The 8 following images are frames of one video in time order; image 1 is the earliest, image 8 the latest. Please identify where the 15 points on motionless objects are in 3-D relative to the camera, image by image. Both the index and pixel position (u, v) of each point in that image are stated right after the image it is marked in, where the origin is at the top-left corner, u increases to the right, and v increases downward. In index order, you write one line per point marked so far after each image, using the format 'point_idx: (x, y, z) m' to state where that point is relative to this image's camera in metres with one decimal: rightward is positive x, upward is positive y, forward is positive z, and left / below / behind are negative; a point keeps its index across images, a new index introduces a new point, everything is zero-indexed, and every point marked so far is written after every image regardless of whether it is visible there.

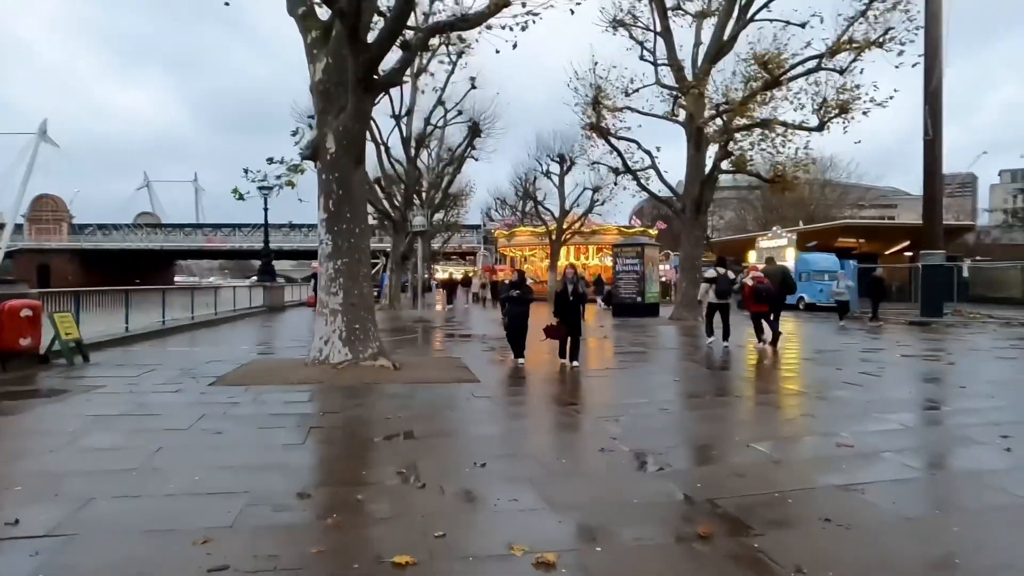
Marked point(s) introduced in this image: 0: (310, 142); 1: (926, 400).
0: (-3.5, +2.5, +11.2) m
1: (+5.2, -1.4, +8.3) m
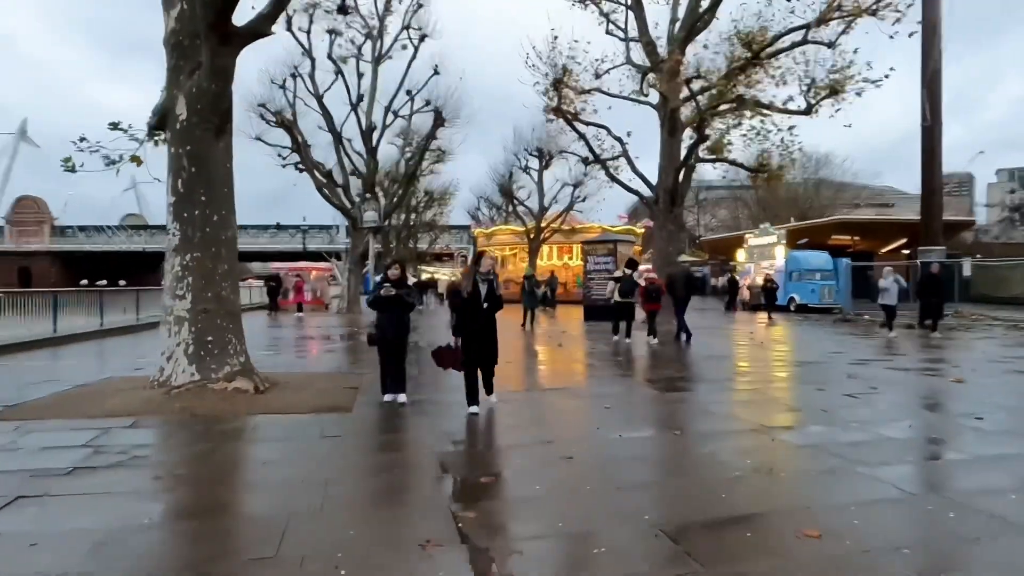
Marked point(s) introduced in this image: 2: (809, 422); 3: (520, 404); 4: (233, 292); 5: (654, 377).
0: (-4.8, +2.5, +9.0) m
1: (+3.8, -1.4, +6.1) m
2: (+3.1, -1.4, +6.9) m
3: (+0.1, -1.5, +8.6) m
4: (-3.8, -0.1, +8.8) m
5: (+2.3, -1.4, +10.8) m
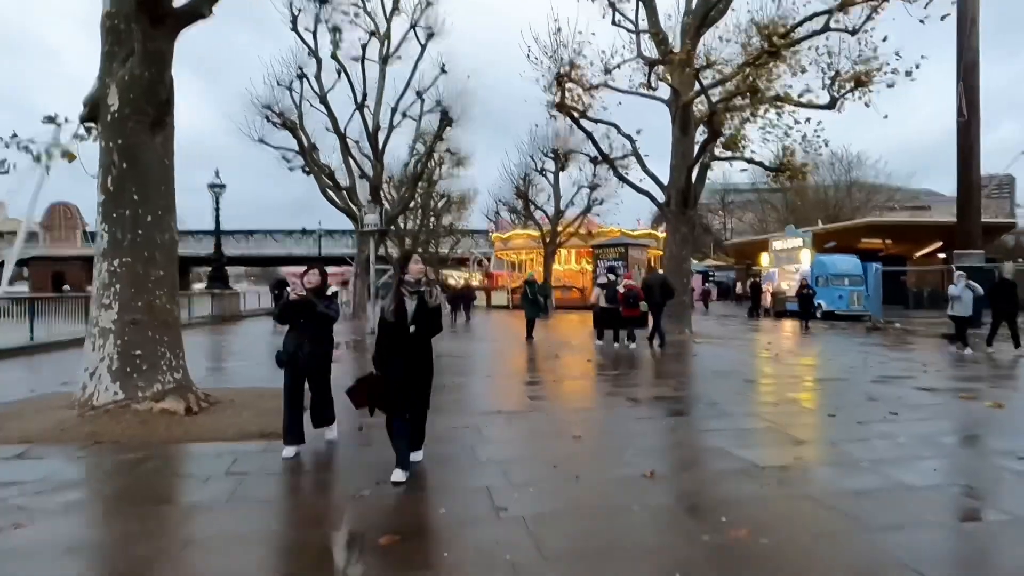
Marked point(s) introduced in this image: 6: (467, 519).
0: (-5.2, +2.4, +8.2) m
1: (+3.3, -1.5, +4.9) m
2: (+2.6, -1.5, +5.8) m
3: (-0.3, -1.6, +7.5) m
4: (-4.2, -0.2, +8.0) m
5: (+2.0, -1.6, +9.7) m
6: (-0.3, -1.6, +4.5) m
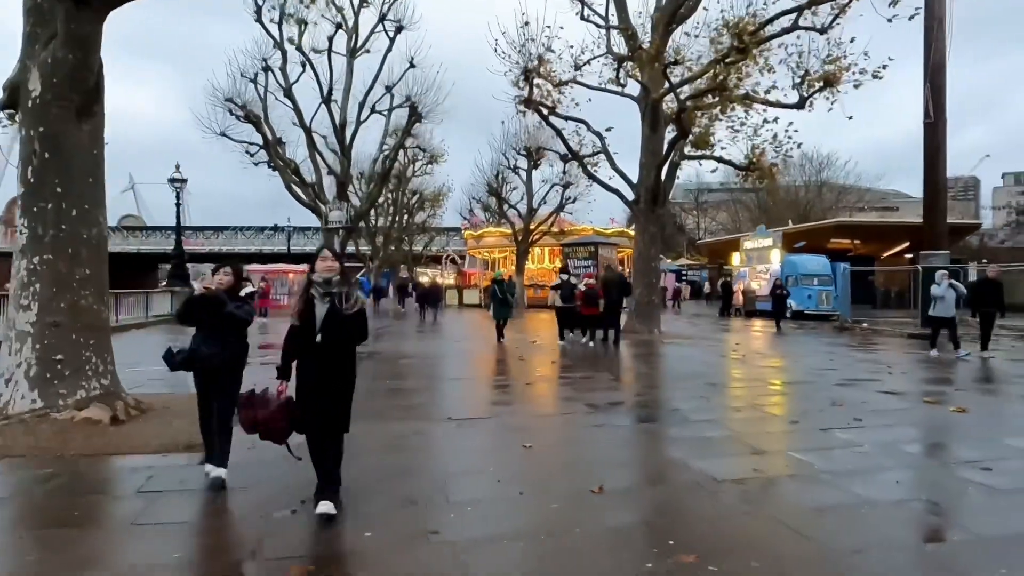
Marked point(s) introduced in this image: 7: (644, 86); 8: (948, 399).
0: (-5.8, +2.4, +7.6) m
1: (+2.9, -1.5, +4.6) m
2: (+2.2, -1.5, +5.5) m
3: (-0.8, -1.6, +7.1) m
4: (-4.7, -0.2, +7.4) m
5: (+1.4, -1.6, +9.4) m
6: (-0.7, -1.6, +4.1) m
7: (+3.7, +5.6, +18.4) m
8: (+5.7, -1.5, +8.6) m
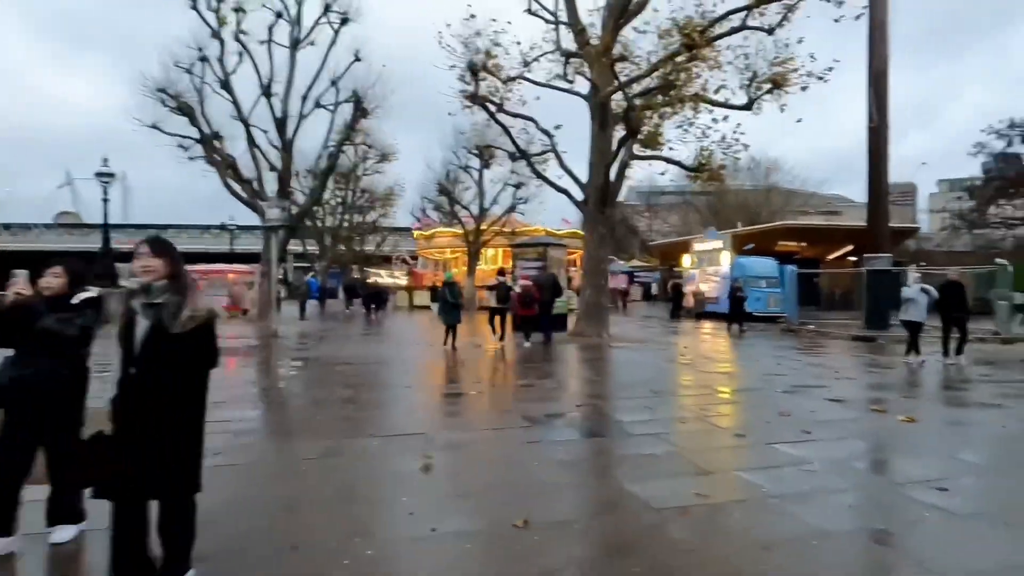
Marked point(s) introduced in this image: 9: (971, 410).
0: (-6.5, +2.3, +6.6) m
1: (+2.3, -1.6, +4.2) m
2: (+1.5, -1.6, +5.0) m
3: (-1.6, -1.6, +6.4) m
4: (-5.4, -0.2, +6.5) m
5: (+0.5, -1.6, +8.8) m
6: (-1.2, -1.6, +3.4) m
7: (+2.2, +5.6, +18.0) m
8: (+4.9, -1.5, +8.4) m
9: (+5.7, -1.5, +8.1) m
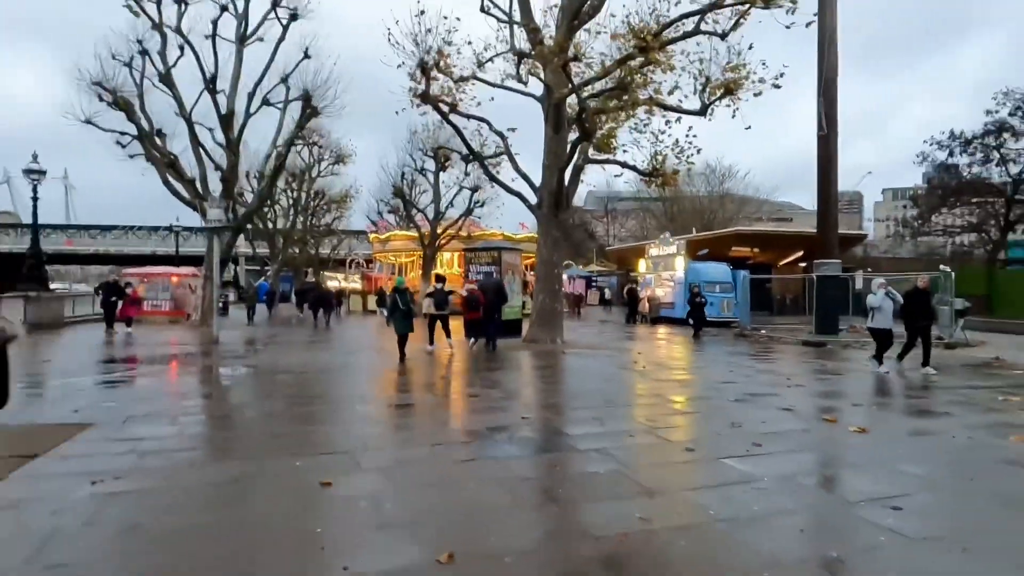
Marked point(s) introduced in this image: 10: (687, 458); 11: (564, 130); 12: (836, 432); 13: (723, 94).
0: (-7.1, +2.3, +5.8) m
1: (+1.9, -1.6, +3.9) m
2: (+1.0, -1.6, +4.6) m
3: (-2.1, -1.7, +5.9) m
4: (-6.0, -0.2, +5.7) m
5: (-0.2, -1.7, +8.4) m
6: (-1.6, -1.7, +2.9) m
7: (+0.9, +5.4, +17.7) m
8: (+4.1, -1.6, +8.2) m
9: (+5.0, -1.6, +8.0) m
10: (+1.7, -1.6, +6.2) m
11: (+1.4, +4.3, +18.1) m
12: (+3.6, -1.6, +7.3) m
13: (+6.2, +5.7, +19.4) m
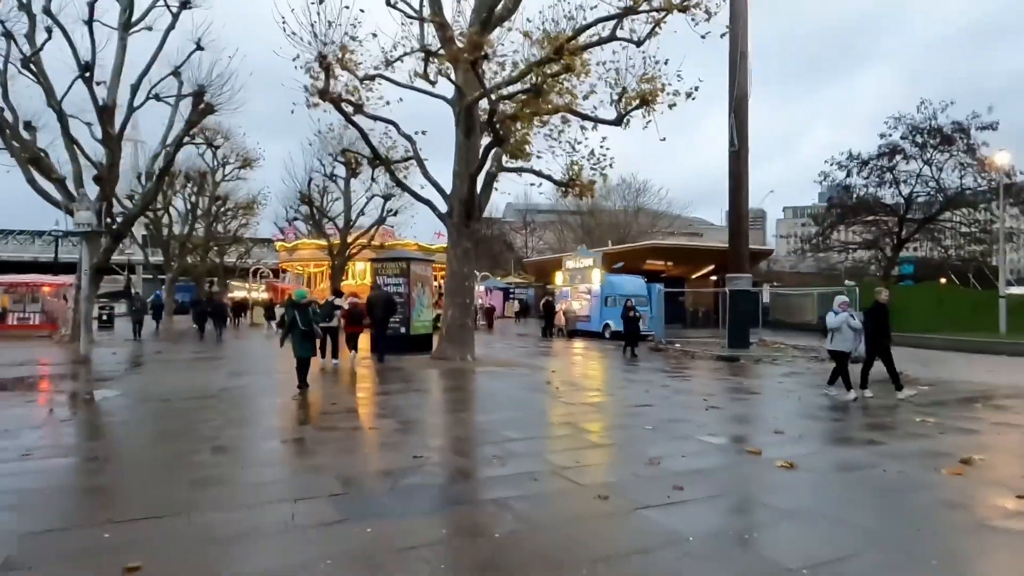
0: (-7.9, +2.2, +3.8) m
1: (+1.2, -1.8, +3.0) m
2: (+0.3, -1.8, +3.6) m
3: (-3.0, -1.8, +4.5) m
4: (-6.8, -0.3, +3.9) m
5: (-1.4, -1.9, +7.2) m
6: (-2.1, -1.8, +1.6) m
7: (-1.4, +5.1, +16.7) m
8: (+2.9, -1.8, +7.6) m
9: (+3.8, -1.8, +7.5) m
10: (+0.7, -1.8, +5.3) m
11: (-0.9, +4.0, +17.1) m
12: (+2.5, -1.8, +6.6) m
13: (+3.7, +5.3, +19.0) m
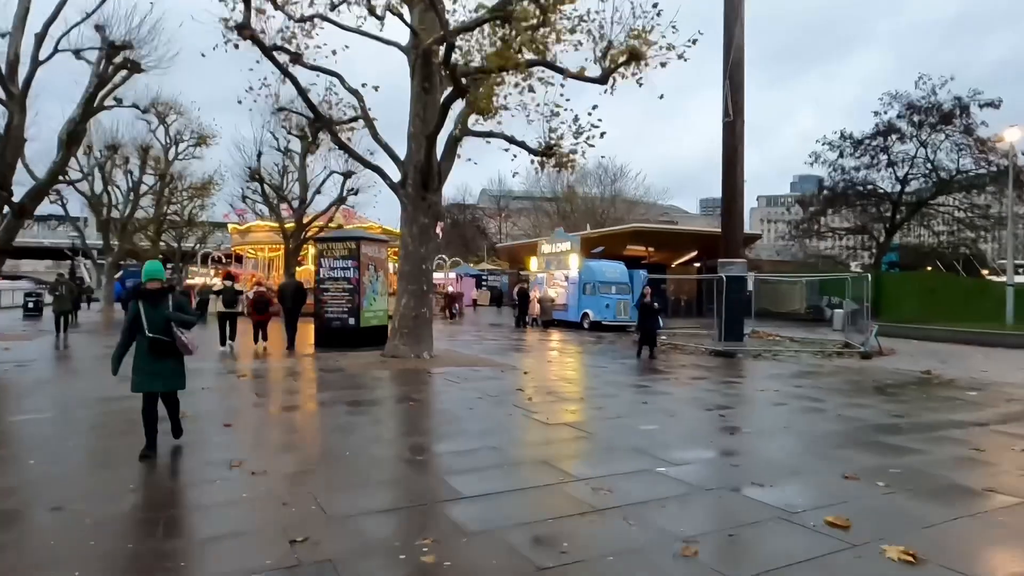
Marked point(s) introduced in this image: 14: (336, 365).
0: (-8.1, +2.3, +0.8) m
1: (+1.0, -1.7, +0.4) m
2: (+0.1, -1.7, +1.0) m
3: (-3.3, -1.7, +1.7) m
4: (-7.1, -0.2, +0.9) m
5: (-1.8, -1.7, +4.5) m
6: (-2.3, -1.7, -1.2) m
7: (-2.1, +5.4, +13.8) m
8: (+2.6, -1.7, +5.0) m
9: (+3.4, -1.7, +5.0) m
10: (+0.4, -1.7, +2.7) m
11: (-1.7, +4.3, +14.3) m
12: (+2.1, -1.7, +4.0) m
13: (+2.9, +5.7, +16.4) m
14: (-3.6, -1.6, +13.7) m
